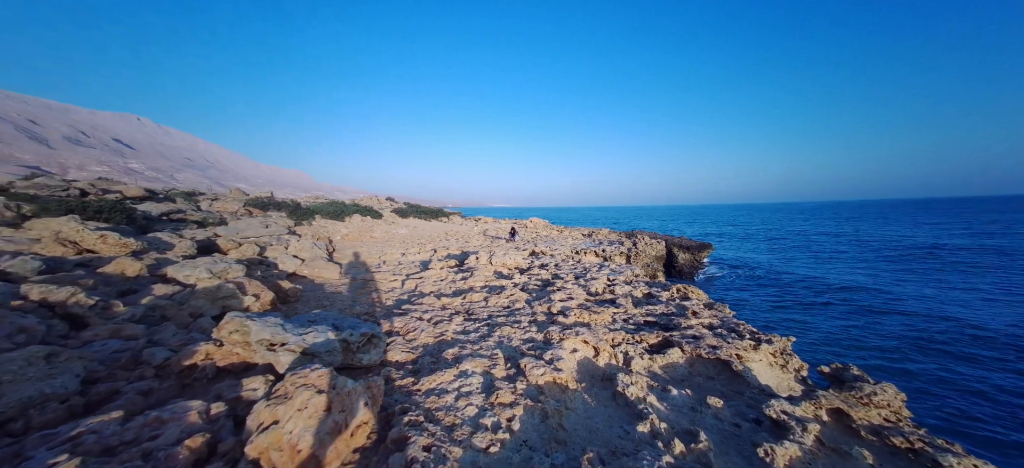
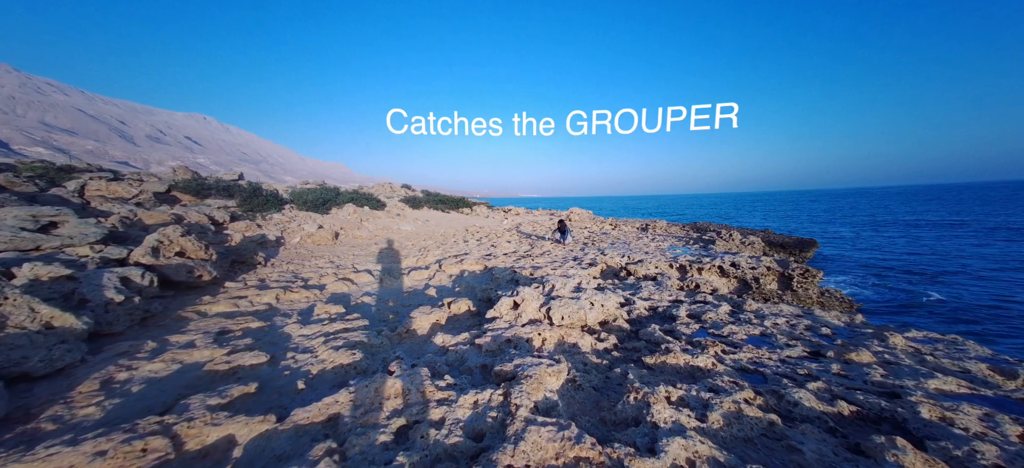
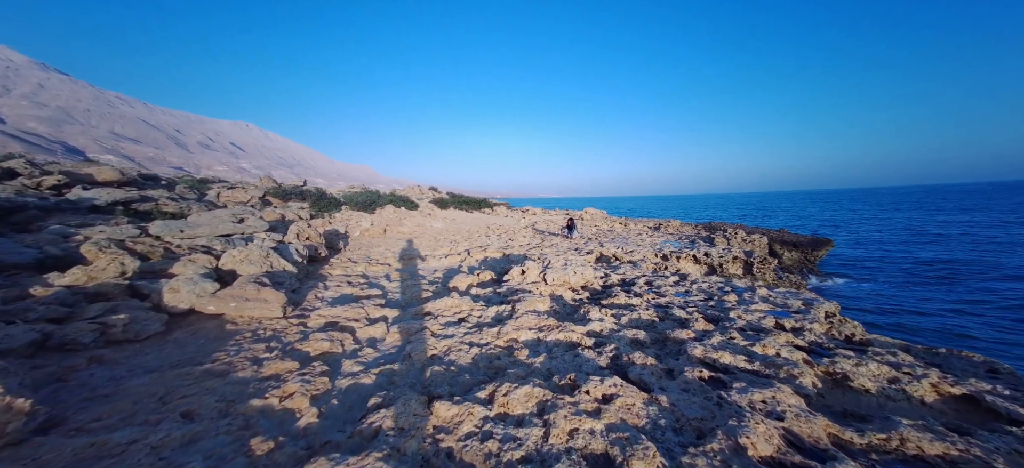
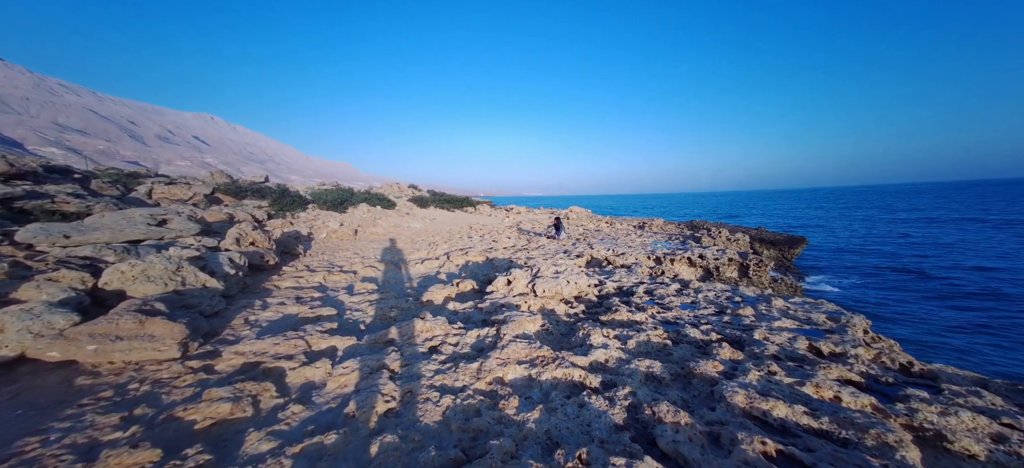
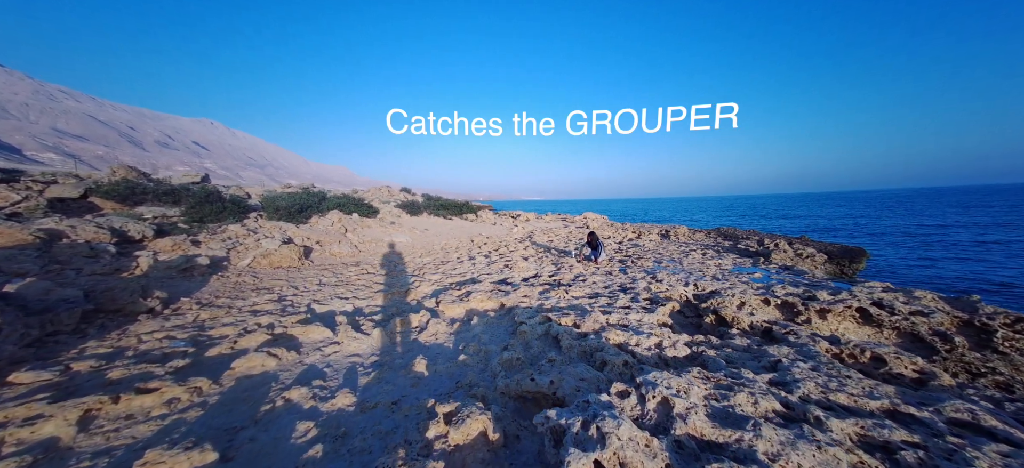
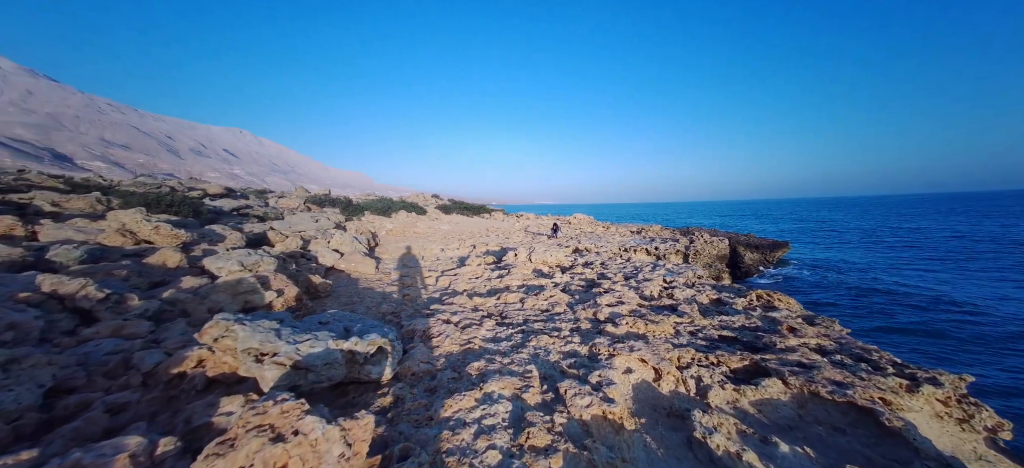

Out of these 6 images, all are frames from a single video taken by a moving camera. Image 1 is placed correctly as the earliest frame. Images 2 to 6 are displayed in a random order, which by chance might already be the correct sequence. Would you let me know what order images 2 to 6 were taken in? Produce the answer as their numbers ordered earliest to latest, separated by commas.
6, 3, 4, 2, 5
